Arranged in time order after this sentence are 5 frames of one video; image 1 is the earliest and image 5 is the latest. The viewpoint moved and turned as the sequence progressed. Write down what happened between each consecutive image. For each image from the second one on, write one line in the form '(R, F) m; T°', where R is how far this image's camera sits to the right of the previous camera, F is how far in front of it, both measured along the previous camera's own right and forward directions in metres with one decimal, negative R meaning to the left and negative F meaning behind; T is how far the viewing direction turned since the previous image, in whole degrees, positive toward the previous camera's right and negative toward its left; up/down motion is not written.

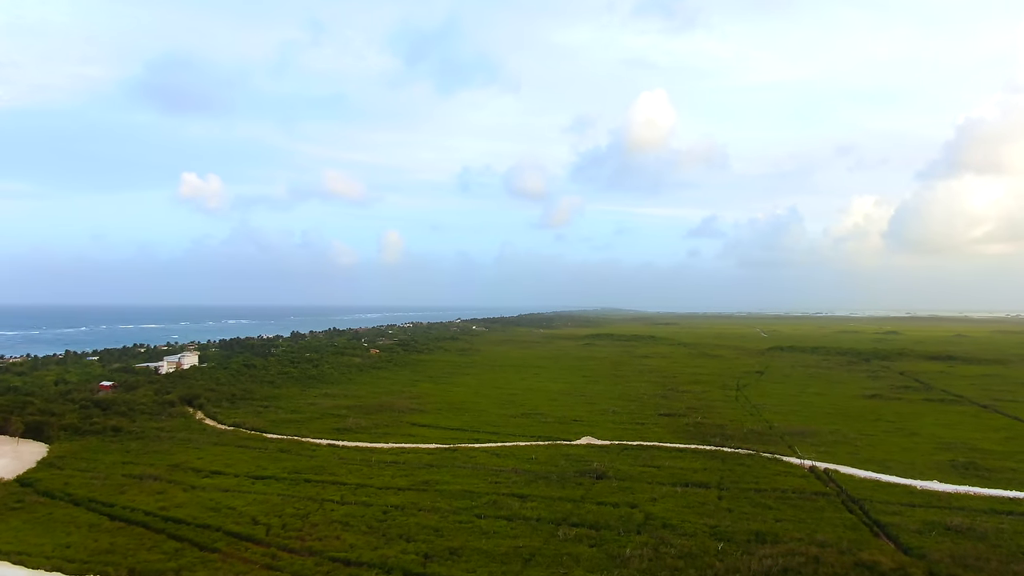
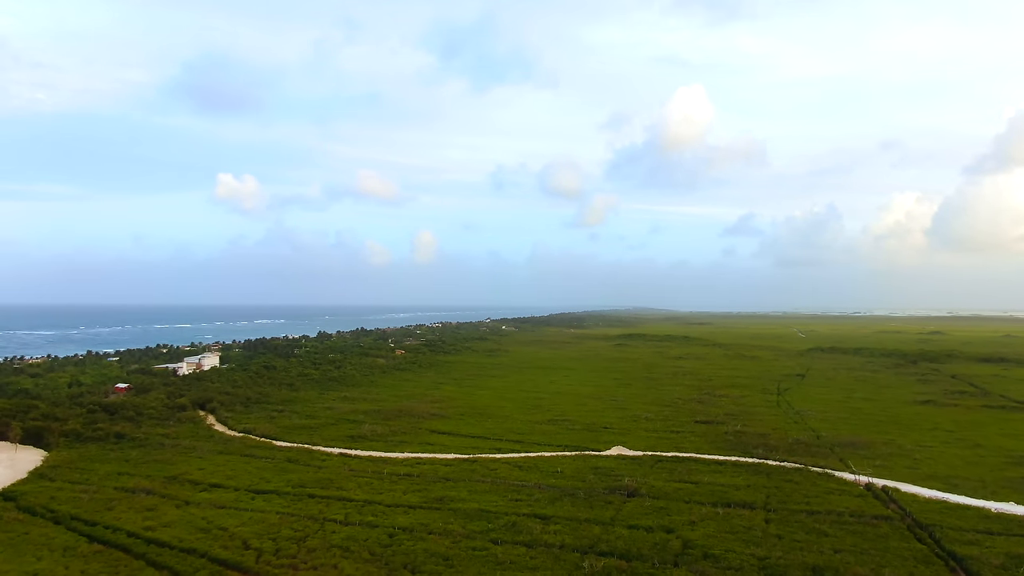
(+0.4, +2.4) m; -3°
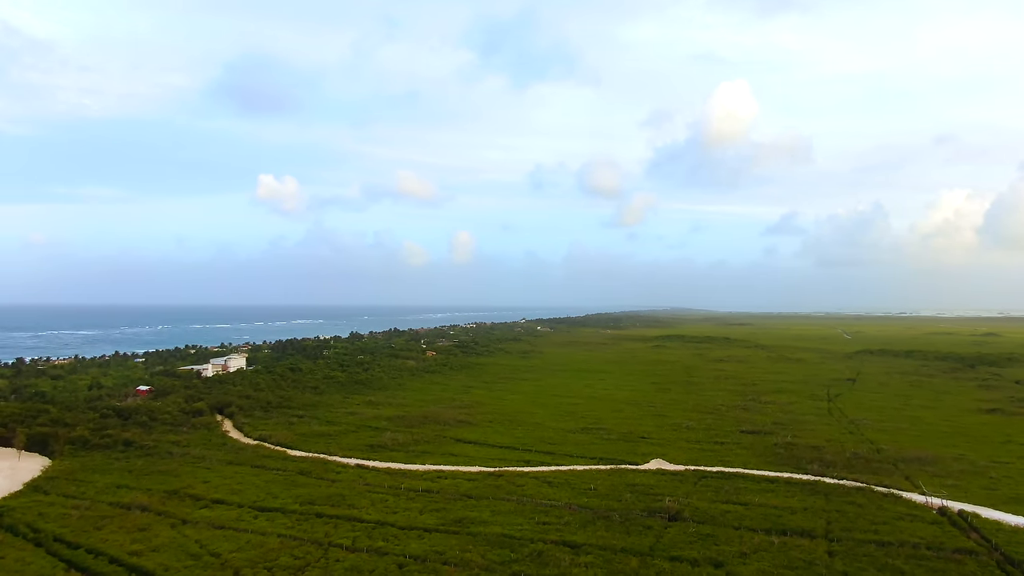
(+0.3, +2.4) m; -3°
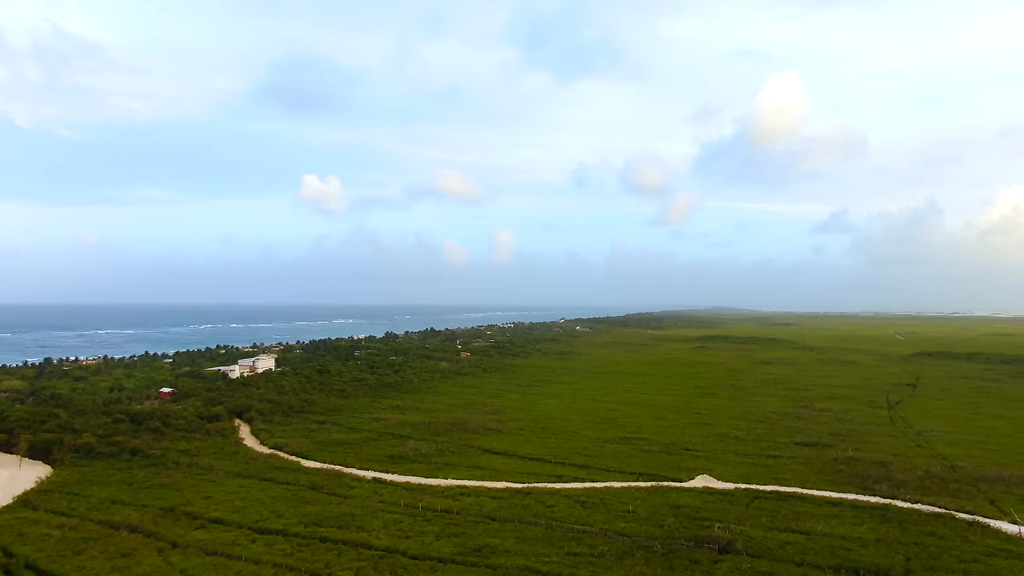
(+0.4, +2.6) m; -4°
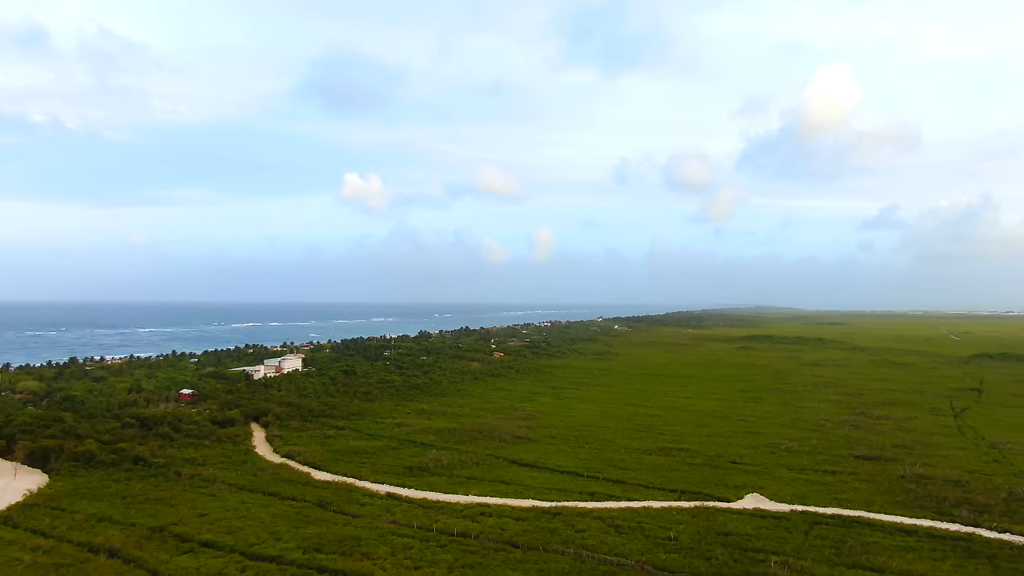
(+0.5, +2.6) m; -4°
